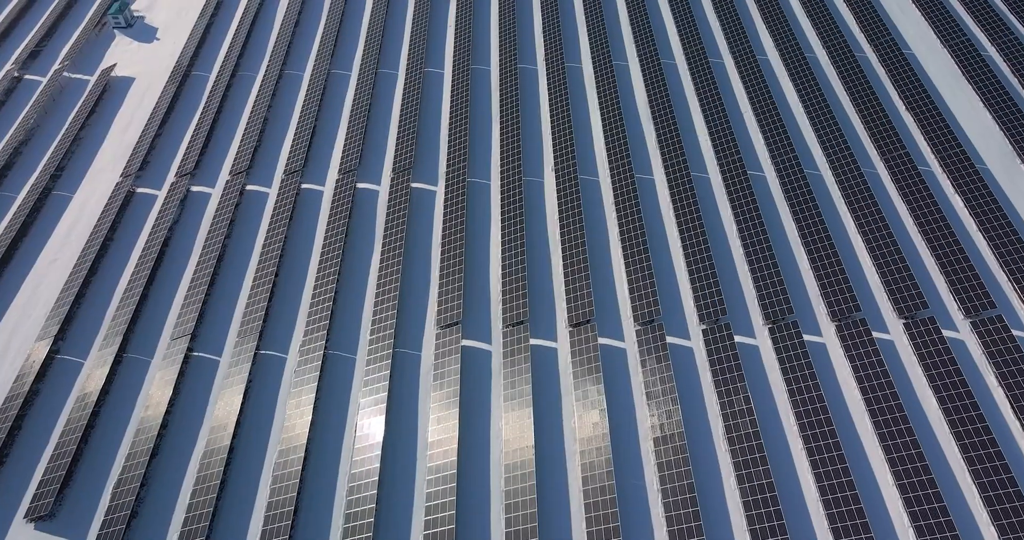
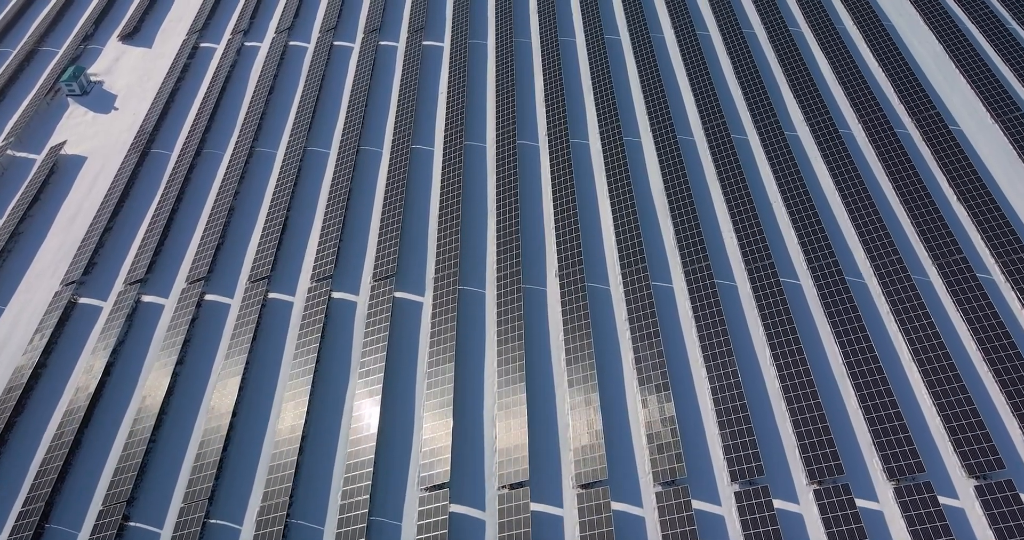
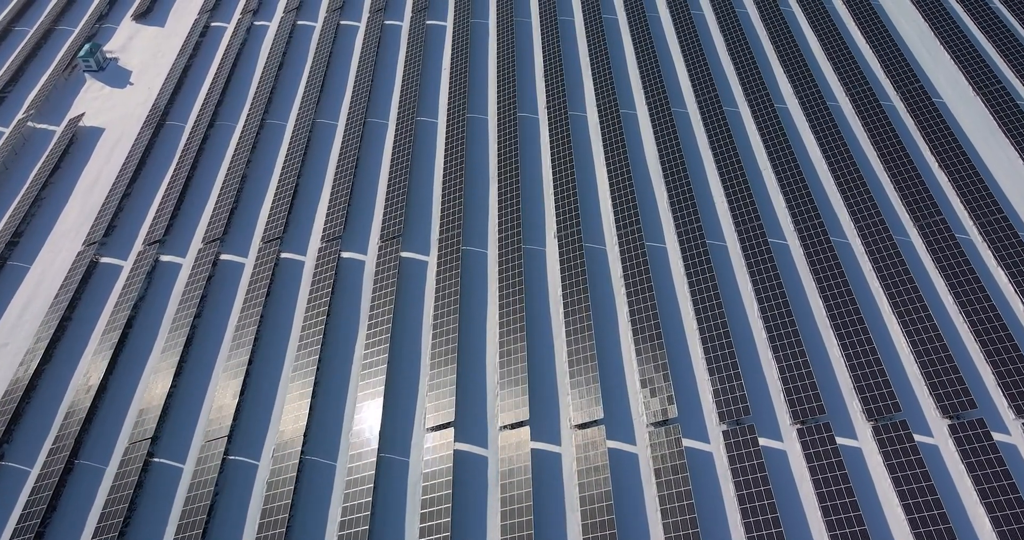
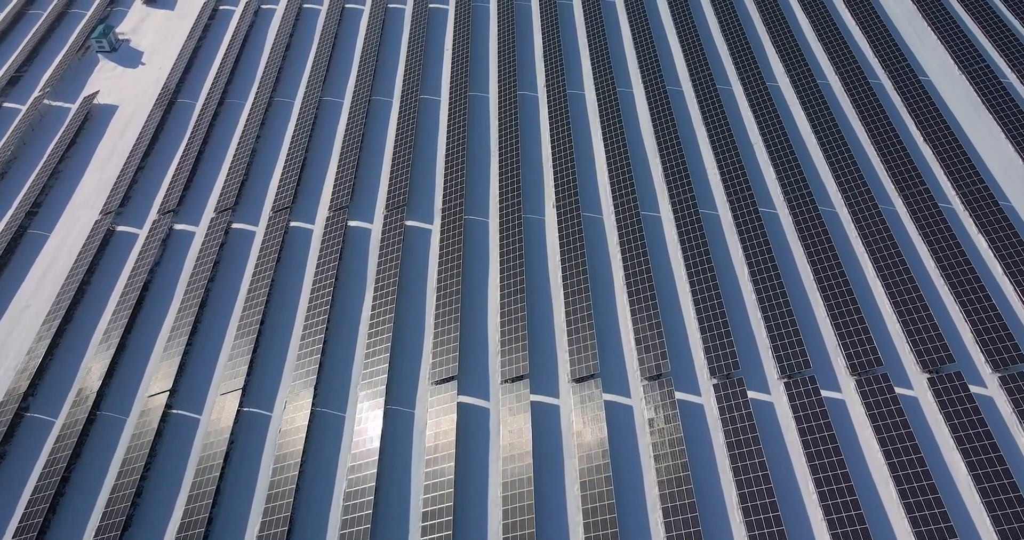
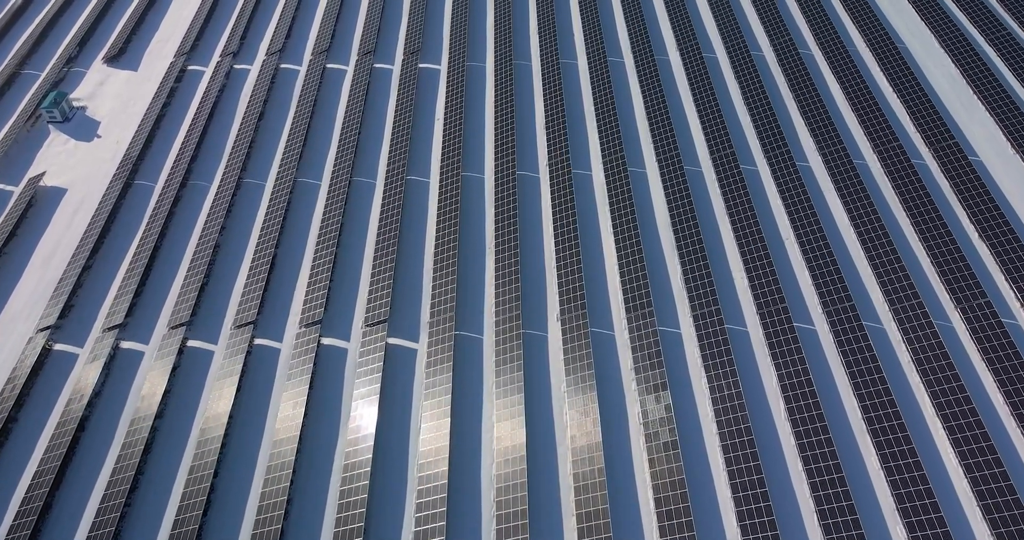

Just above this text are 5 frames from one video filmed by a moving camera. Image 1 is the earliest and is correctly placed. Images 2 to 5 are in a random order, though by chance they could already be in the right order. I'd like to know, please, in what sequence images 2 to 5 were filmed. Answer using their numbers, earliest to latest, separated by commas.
4, 3, 2, 5
